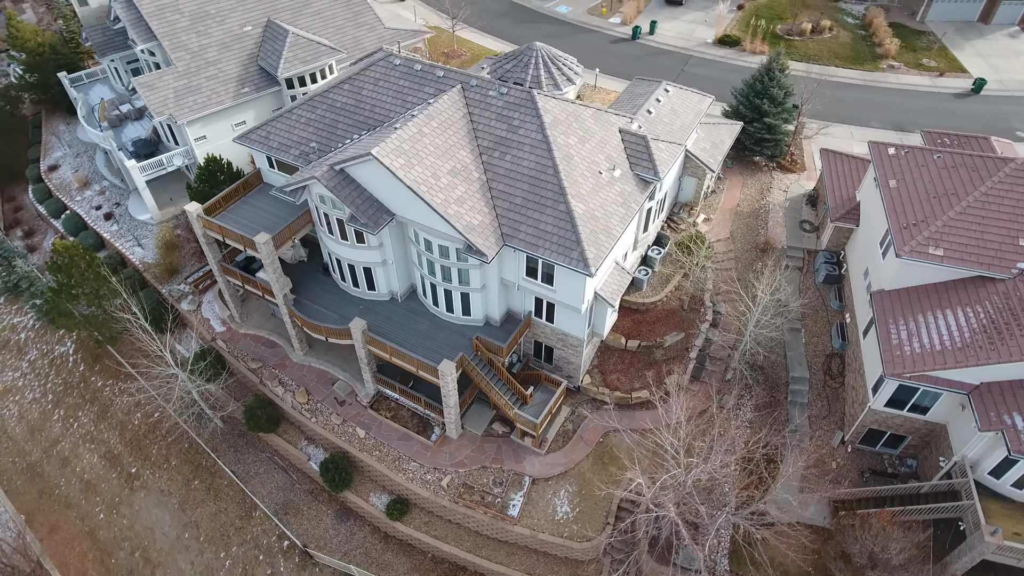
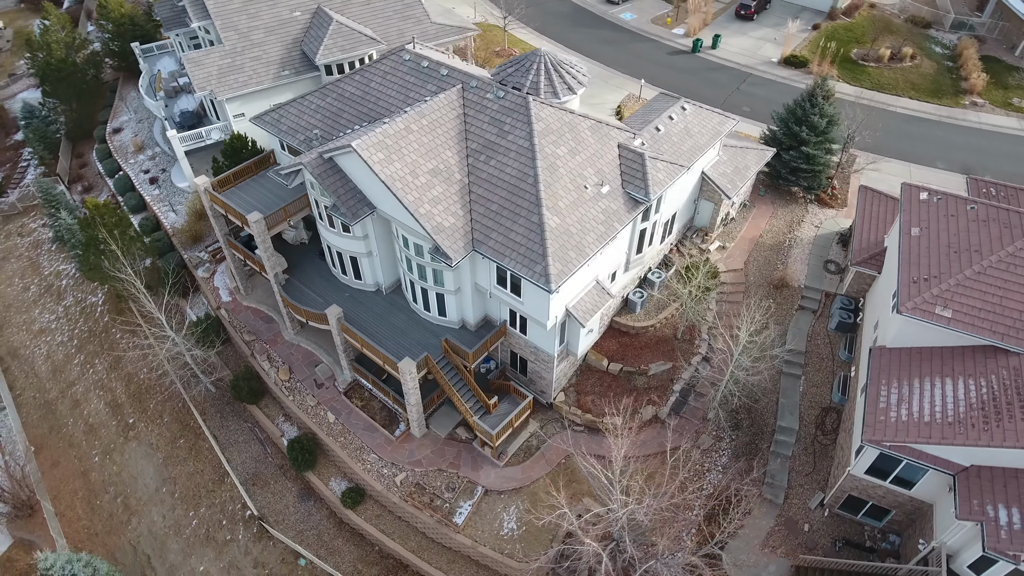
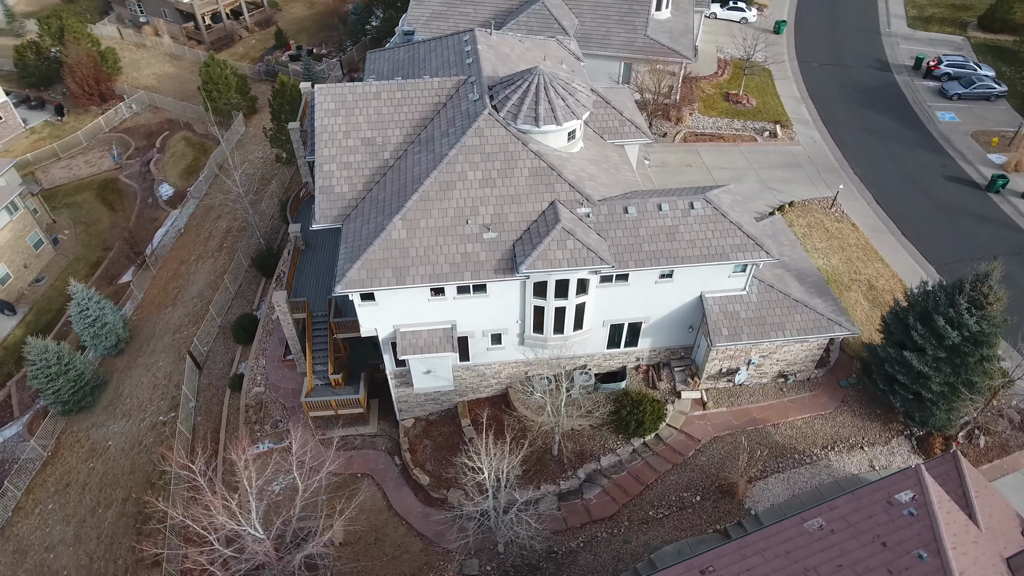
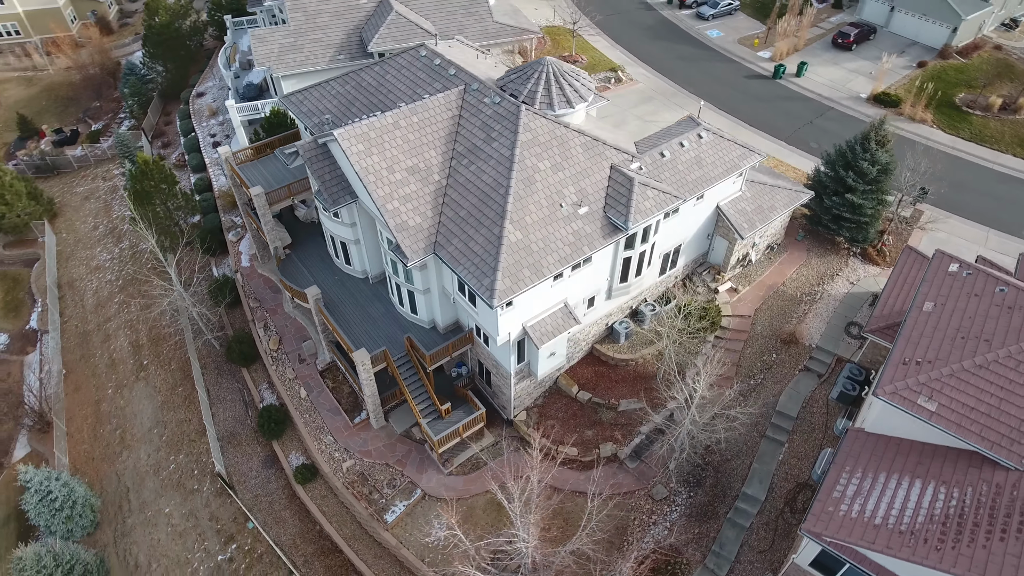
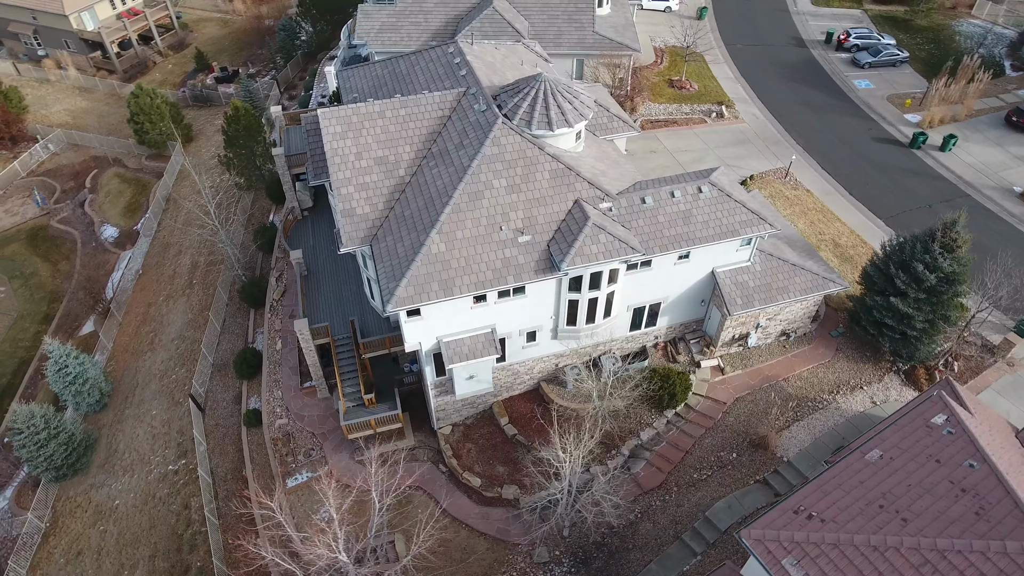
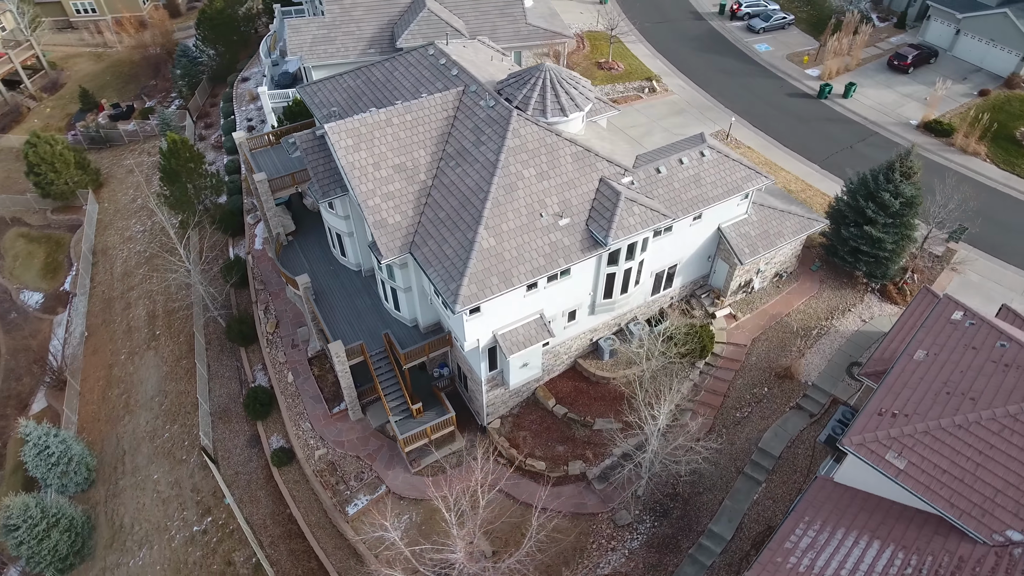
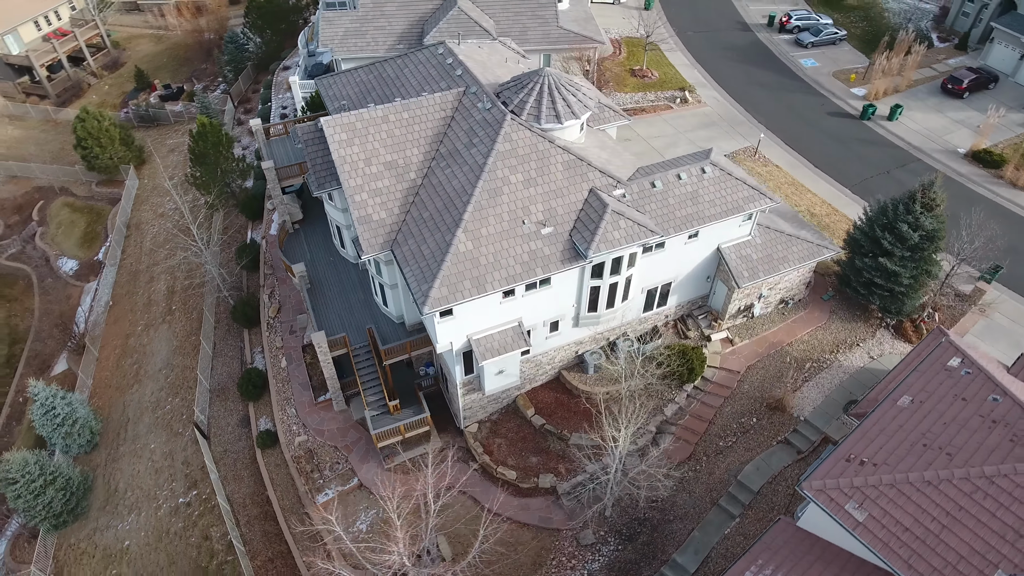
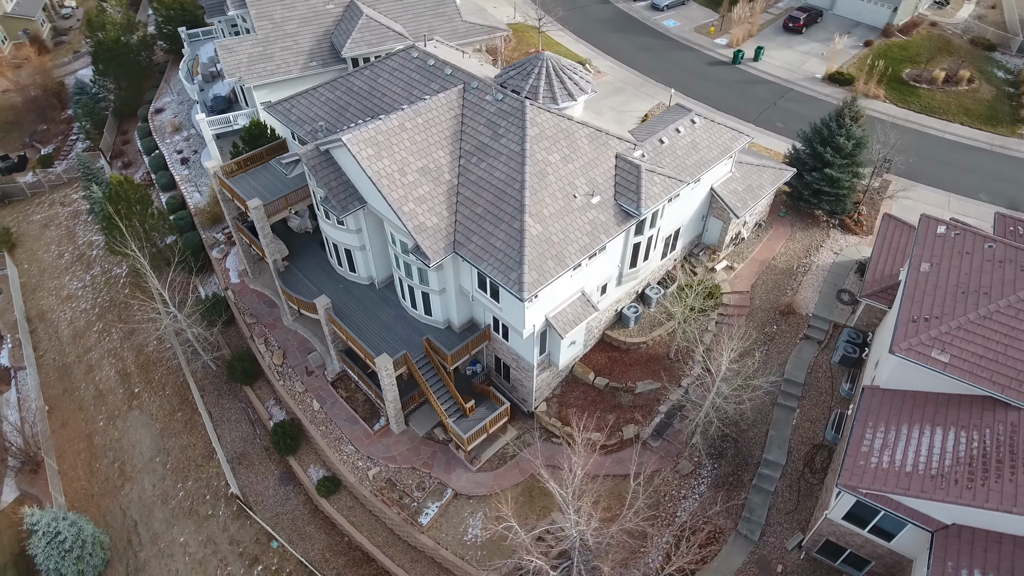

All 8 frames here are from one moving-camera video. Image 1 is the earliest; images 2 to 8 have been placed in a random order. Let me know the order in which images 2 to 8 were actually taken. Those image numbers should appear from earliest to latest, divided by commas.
2, 8, 4, 6, 7, 5, 3
